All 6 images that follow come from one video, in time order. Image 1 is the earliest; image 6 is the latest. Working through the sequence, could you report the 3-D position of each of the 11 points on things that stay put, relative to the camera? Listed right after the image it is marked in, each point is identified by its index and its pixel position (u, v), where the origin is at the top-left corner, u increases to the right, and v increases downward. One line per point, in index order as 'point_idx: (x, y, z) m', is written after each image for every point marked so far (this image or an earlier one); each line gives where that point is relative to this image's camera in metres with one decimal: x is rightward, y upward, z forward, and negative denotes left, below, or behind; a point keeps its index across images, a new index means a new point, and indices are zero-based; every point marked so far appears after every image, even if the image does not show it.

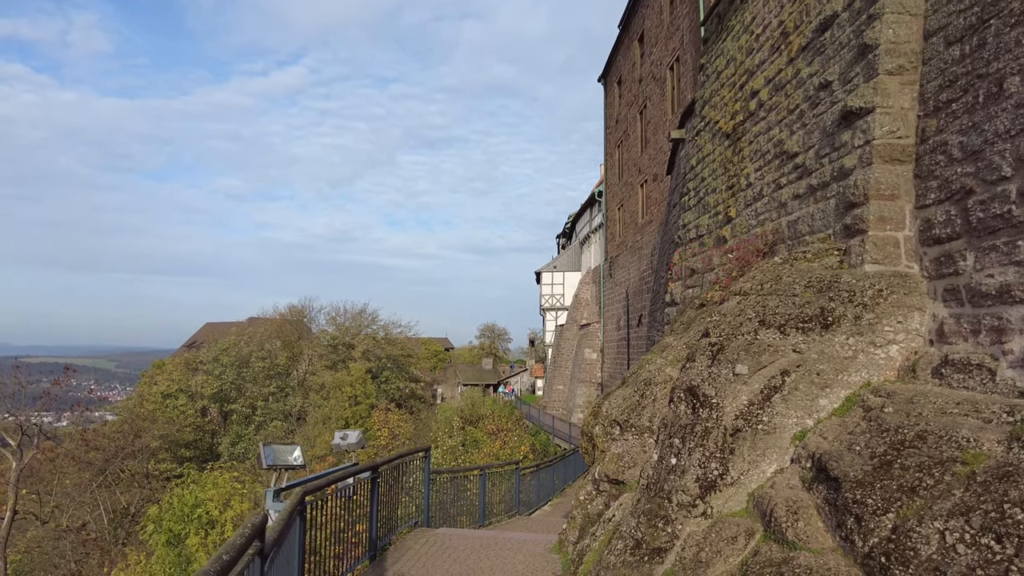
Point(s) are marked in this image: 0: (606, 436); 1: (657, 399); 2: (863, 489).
0: (+0.7, -1.0, +4.5) m
1: (+1.0, -0.7, +4.3) m
2: (+1.5, -0.9, +2.8) m
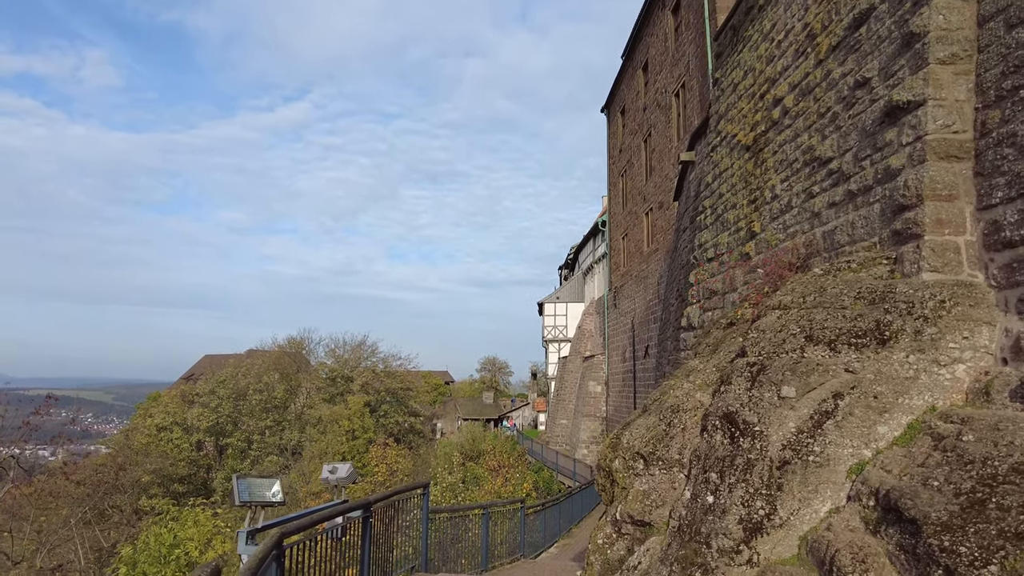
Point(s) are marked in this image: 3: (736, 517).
0: (+0.7, -1.1, +4.0) m
1: (+1.0, -0.8, +3.8) m
2: (+1.6, -0.9, +2.3) m
3: (+1.1, -1.1, +3.0) m
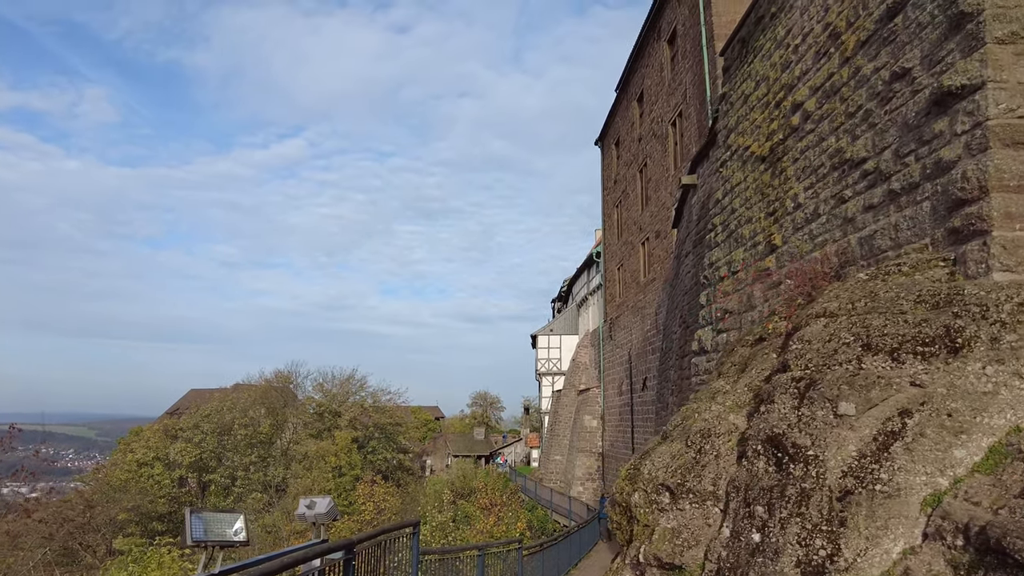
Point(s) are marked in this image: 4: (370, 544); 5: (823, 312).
0: (+0.8, -1.2, +3.5) m
1: (+1.1, -0.8, +3.3) m
2: (+1.7, -0.8, +1.8) m
3: (+1.1, -1.1, +2.5) m
4: (-1.1, -1.9, +4.9) m
5: (+1.6, -0.1, +3.4) m
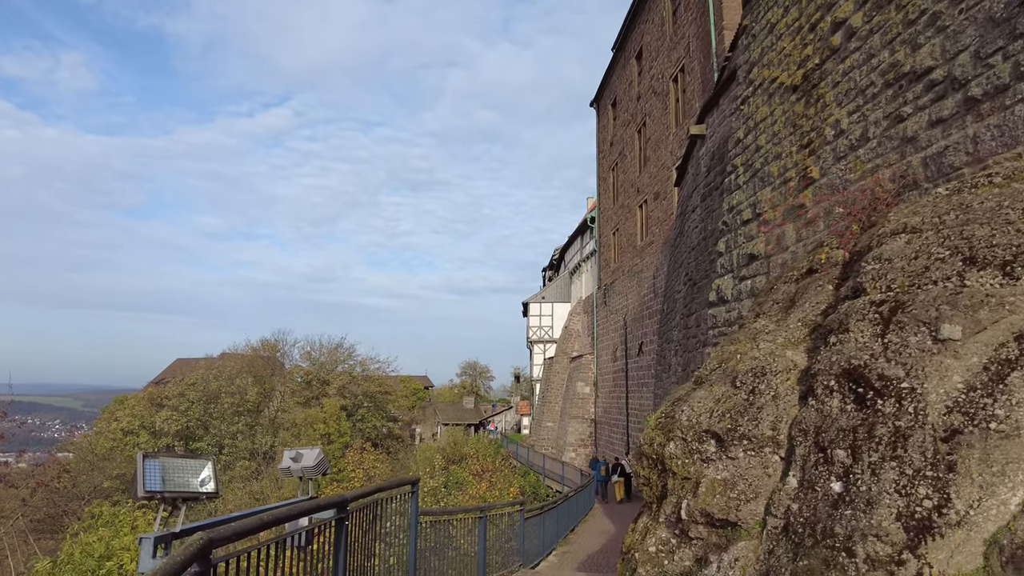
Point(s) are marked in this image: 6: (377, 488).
0: (+0.8, -0.8, +3.0) m
1: (+1.2, -0.5, +2.8) m
2: (+1.8, -0.5, +1.4) m
3: (+1.2, -0.7, +2.1) m
4: (-1.0, -1.5, +4.4) m
5: (+1.7, +0.3, +2.9) m
6: (-0.9, -1.4, +4.4) m
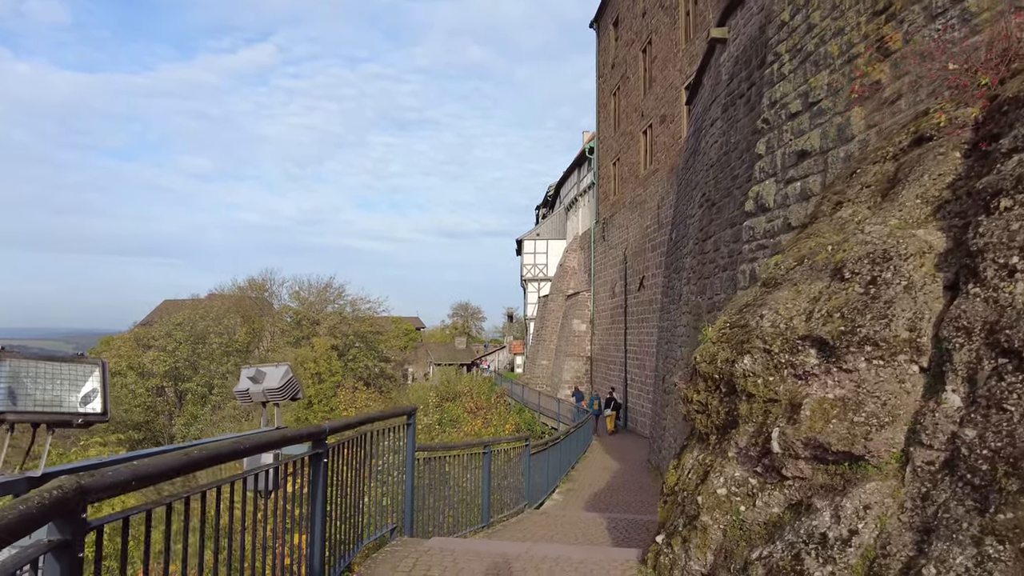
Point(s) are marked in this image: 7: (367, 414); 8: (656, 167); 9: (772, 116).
0: (+0.9, -0.3, +2.2) m
1: (+1.3, 0.0, +2.0) m
2: (+1.9, -0.2, +0.6) m
3: (+1.3, -0.3, +1.3) m
4: (-0.9, -0.9, +3.7) m
5: (+1.8, +0.7, +2.1) m
6: (-0.8, -0.8, +3.7) m
7: (-0.8, -0.7, +3.7) m
8: (+3.6, +3.0, +16.0) m
9: (+2.2, +1.5, +5.5) m
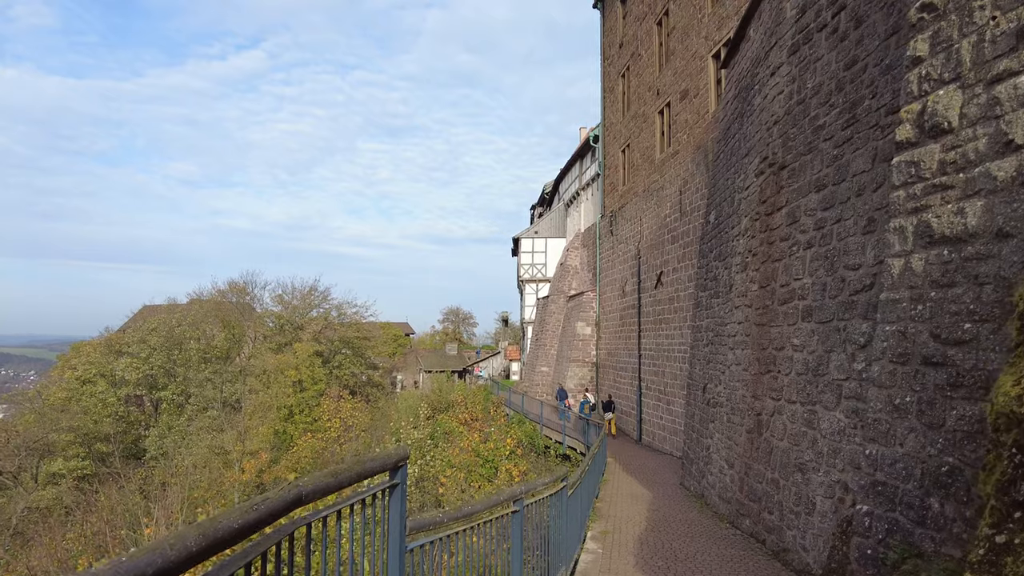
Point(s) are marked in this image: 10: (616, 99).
0: (+1.2, 0.0, +0.4) m
1: (+1.6, +0.2, +0.2) m
2: (+2.2, +0.1, -1.2) m
3: (+1.6, -0.1, -0.5) m
4: (-0.7, -0.6, +1.8) m
5: (+2.1, +1.0, +0.2) m
6: (-0.6, -0.5, +1.8) m
7: (-0.6, -0.5, +1.8) m
8: (+3.6, +3.1, +14.3) m
9: (+2.5, +1.7, +3.7) m
10: (+3.2, +5.7, +19.5) m
